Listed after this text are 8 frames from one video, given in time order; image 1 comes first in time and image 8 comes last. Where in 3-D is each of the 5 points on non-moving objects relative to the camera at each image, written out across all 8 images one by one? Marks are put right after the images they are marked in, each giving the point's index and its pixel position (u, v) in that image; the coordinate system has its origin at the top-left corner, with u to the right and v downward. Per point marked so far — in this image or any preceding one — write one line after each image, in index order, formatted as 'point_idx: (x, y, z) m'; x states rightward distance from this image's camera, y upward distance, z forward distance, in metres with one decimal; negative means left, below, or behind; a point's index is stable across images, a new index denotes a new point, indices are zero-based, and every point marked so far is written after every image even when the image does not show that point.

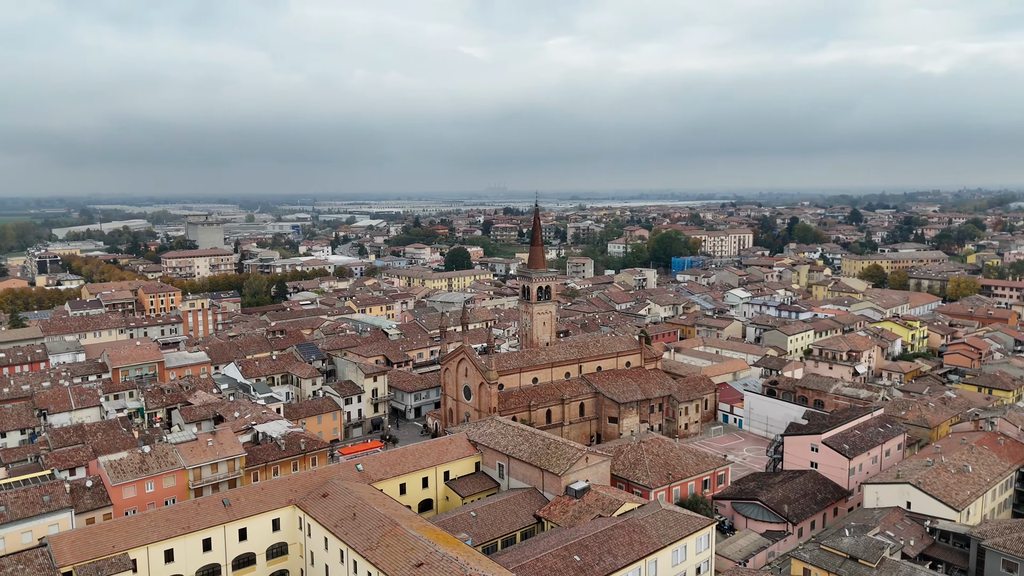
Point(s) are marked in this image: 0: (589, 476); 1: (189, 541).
0: (+2.1, -5.1, +19.9) m
1: (-7.3, -5.8, +16.7) m
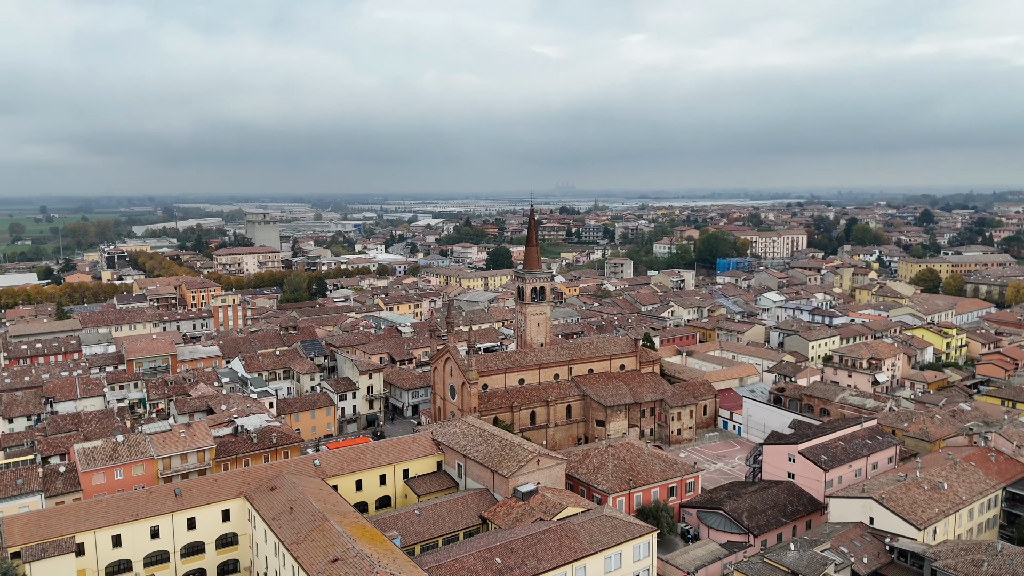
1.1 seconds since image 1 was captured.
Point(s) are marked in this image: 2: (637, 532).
0: (+0.7, -5.2, +19.8) m
1: (-8.9, -5.7, +17.4) m
2: (+2.9, -5.8, +17.3) m
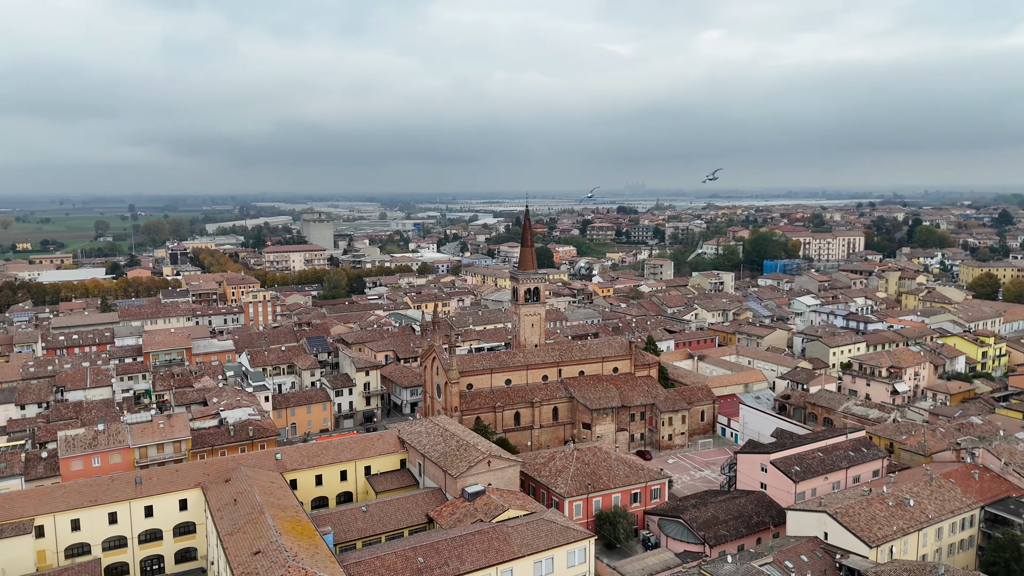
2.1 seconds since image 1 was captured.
0: (-0.6, -5.2, +19.7) m
1: (-10.4, -5.6, +18.3) m
2: (+1.4, -5.8, +17.0) m
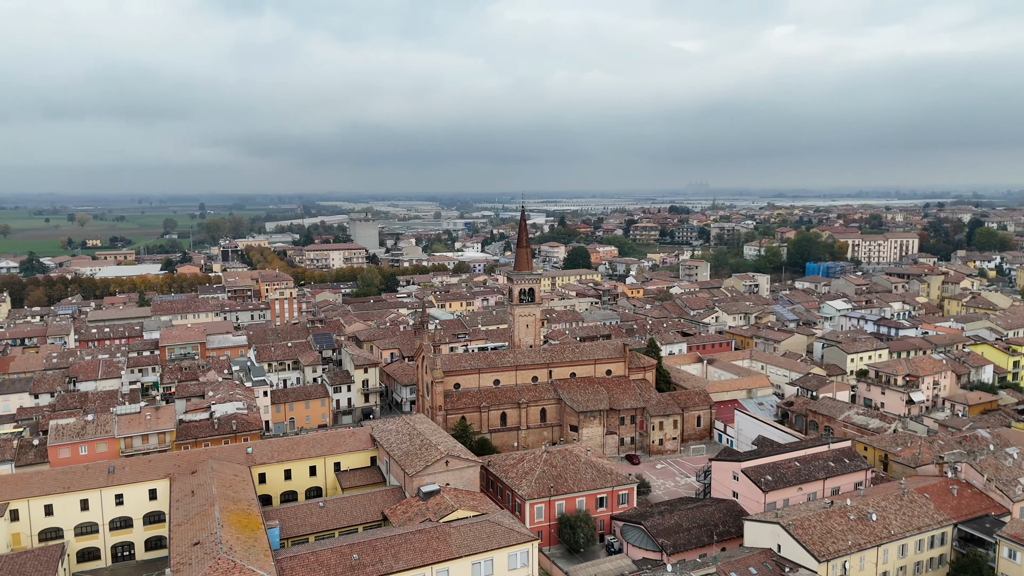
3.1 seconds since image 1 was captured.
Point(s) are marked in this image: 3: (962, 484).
0: (-1.7, -5.2, +19.8) m
1: (-11.6, -5.5, +19.1) m
2: (0.0, -5.8, +17.0) m
3: (+11.9, -5.2, +19.3) m
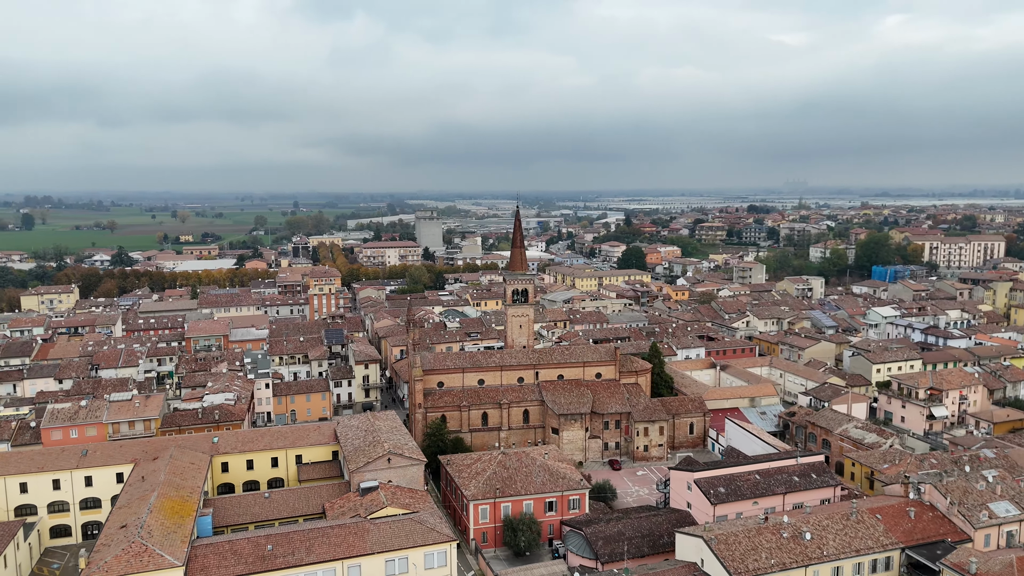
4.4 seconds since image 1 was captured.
0: (-3.3, -5.2, +20.1) m
1: (-13.2, -5.4, +20.5) m
2: (-1.9, -5.9, +17.1) m
3: (+10.1, -5.4, +18.0) m
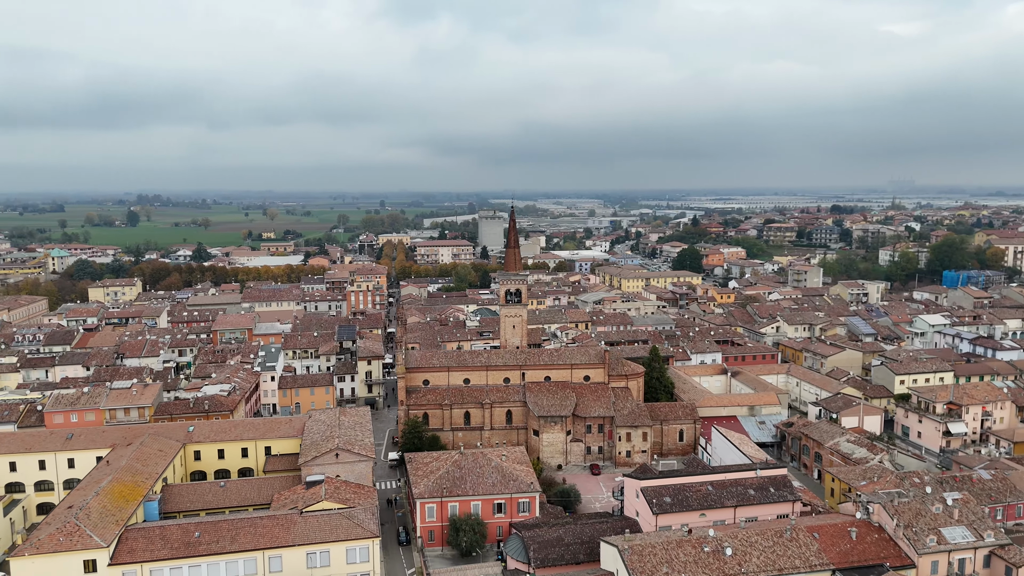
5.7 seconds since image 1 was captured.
0: (-4.8, -5.2, +20.5) m
1: (-14.6, -5.2, +22.1) m
2: (-3.8, -5.9, +17.4) m
3: (+8.3, -5.6, +17.0) m
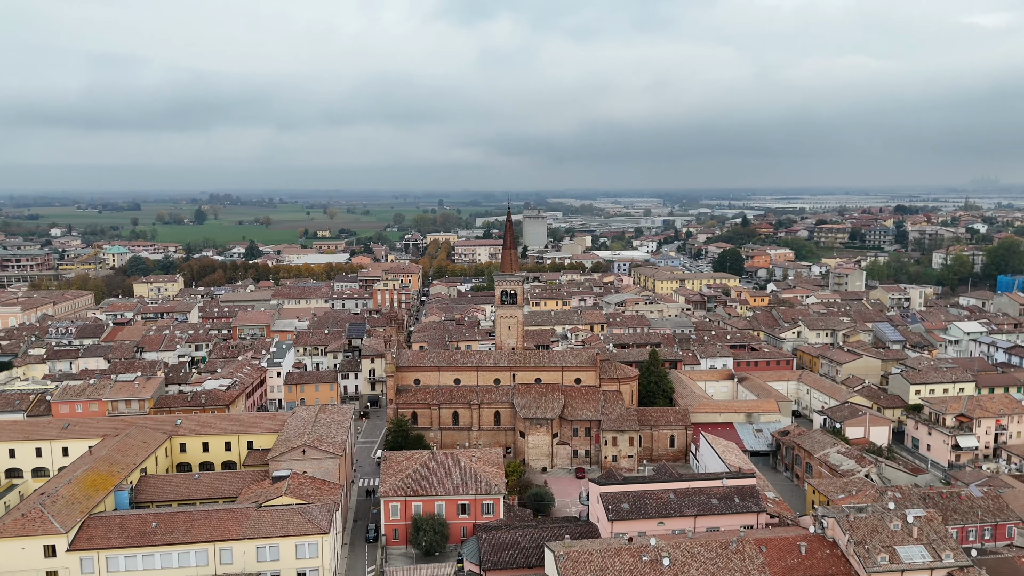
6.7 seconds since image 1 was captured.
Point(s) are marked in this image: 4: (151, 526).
0: (-5.8, -5.2, +20.9) m
1: (-15.5, -5.1, +23.3) m
2: (-5.1, -5.9, +17.7) m
3: (+6.9, -5.7, +16.4) m
4: (-8.7, -5.7, +17.7) m
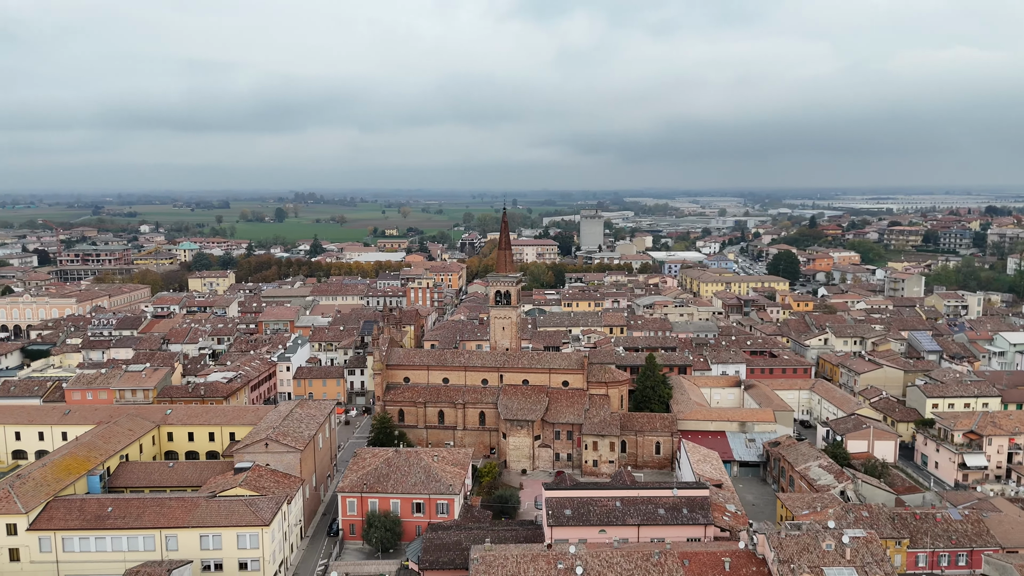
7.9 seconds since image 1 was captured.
0: (-7.1, -5.1, +21.6) m
1: (-16.4, -4.9, +24.9) m
2: (-6.7, -5.8, +18.3) m
3: (+5.1, -5.9, +15.7) m
4: (-10.3, -5.6, +18.7) m
